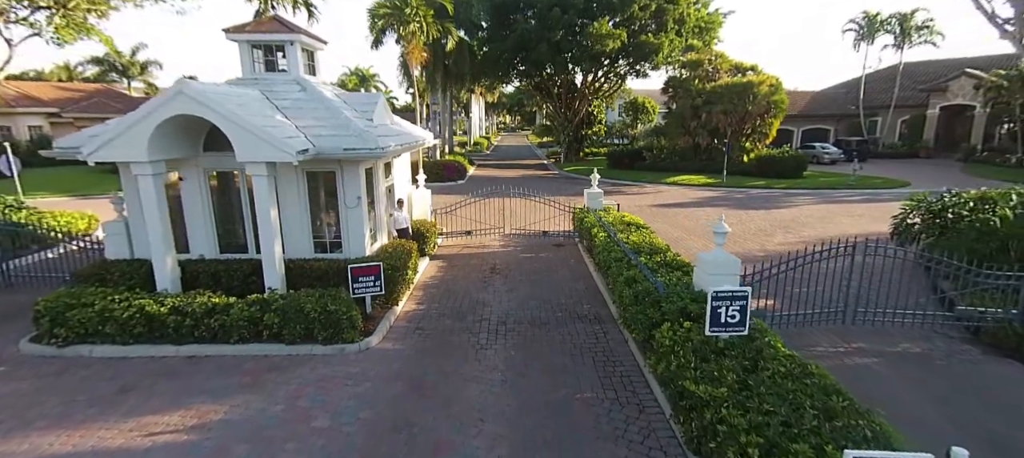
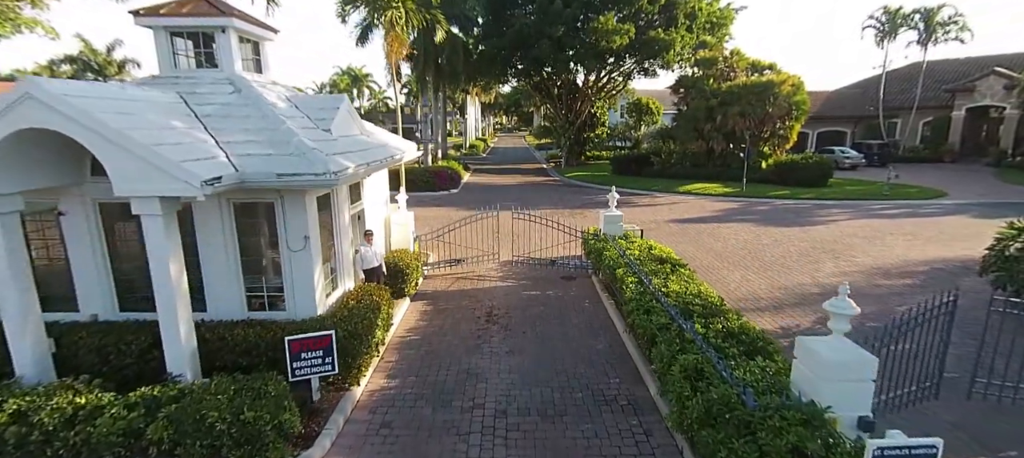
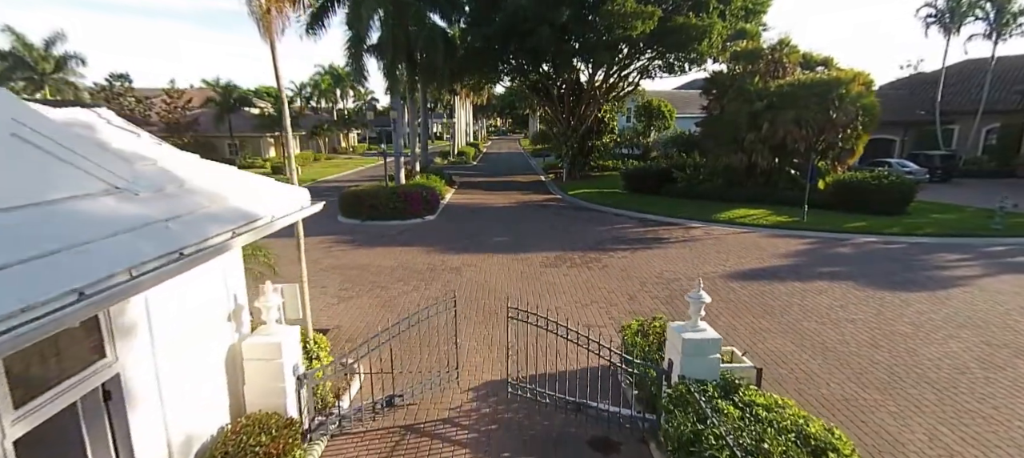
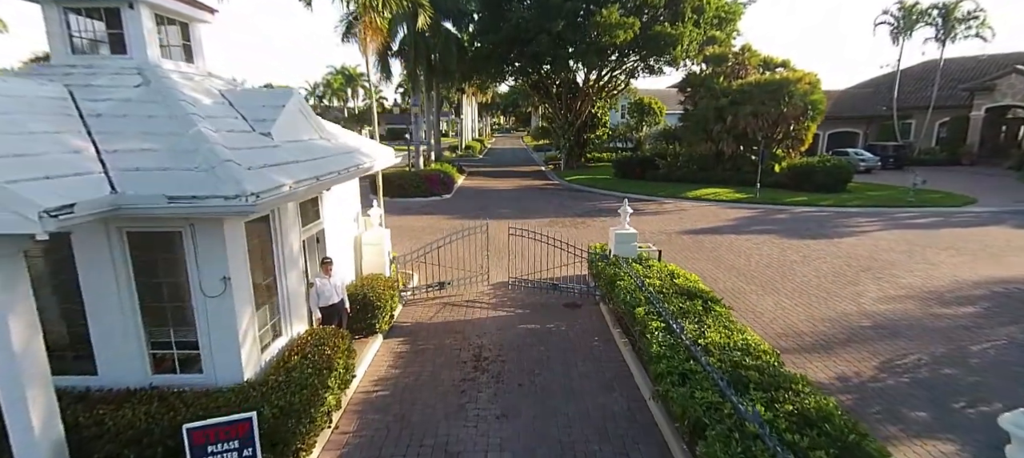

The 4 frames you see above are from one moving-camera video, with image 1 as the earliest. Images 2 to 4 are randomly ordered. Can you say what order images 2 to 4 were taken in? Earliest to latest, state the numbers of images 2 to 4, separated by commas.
2, 4, 3
